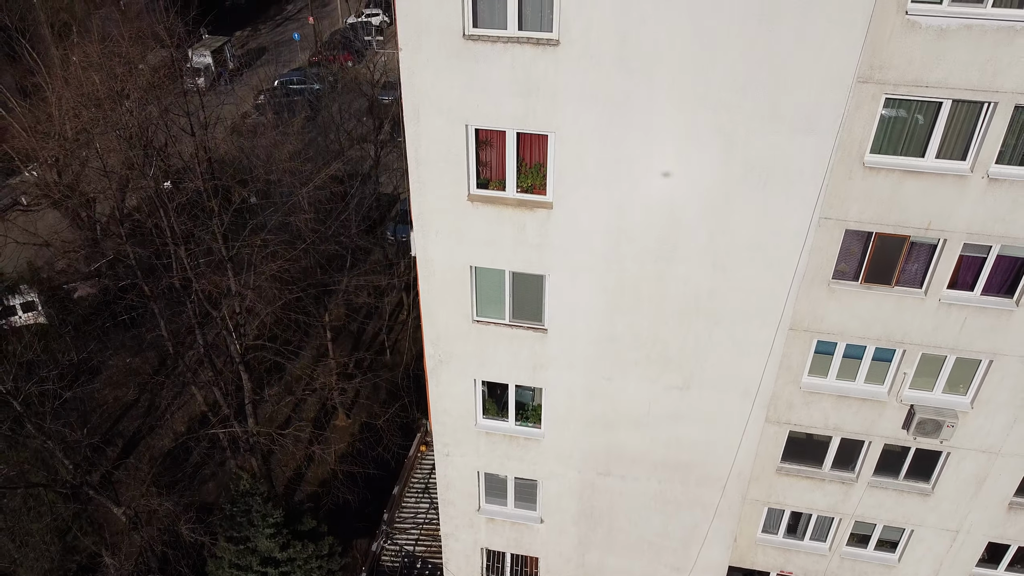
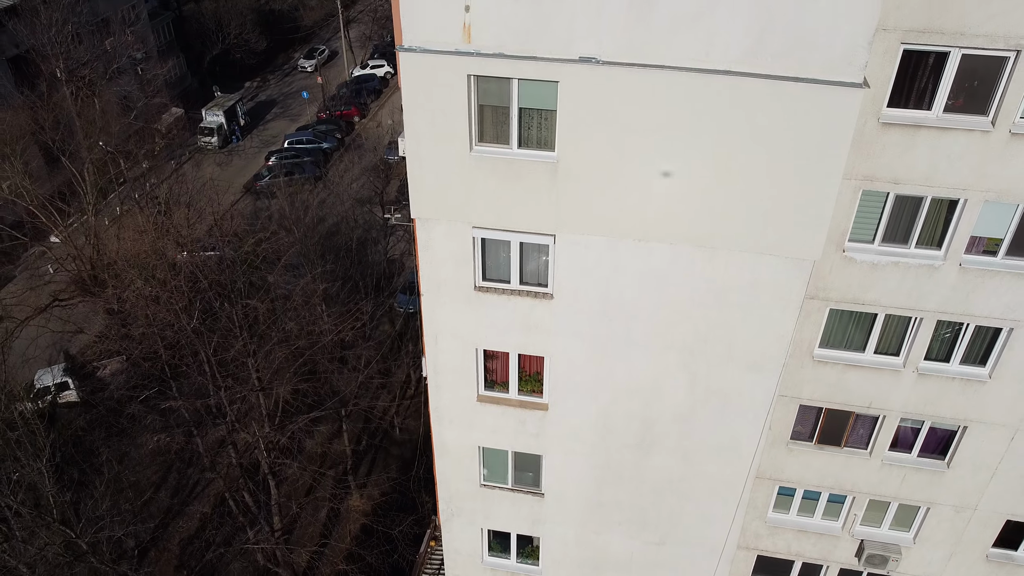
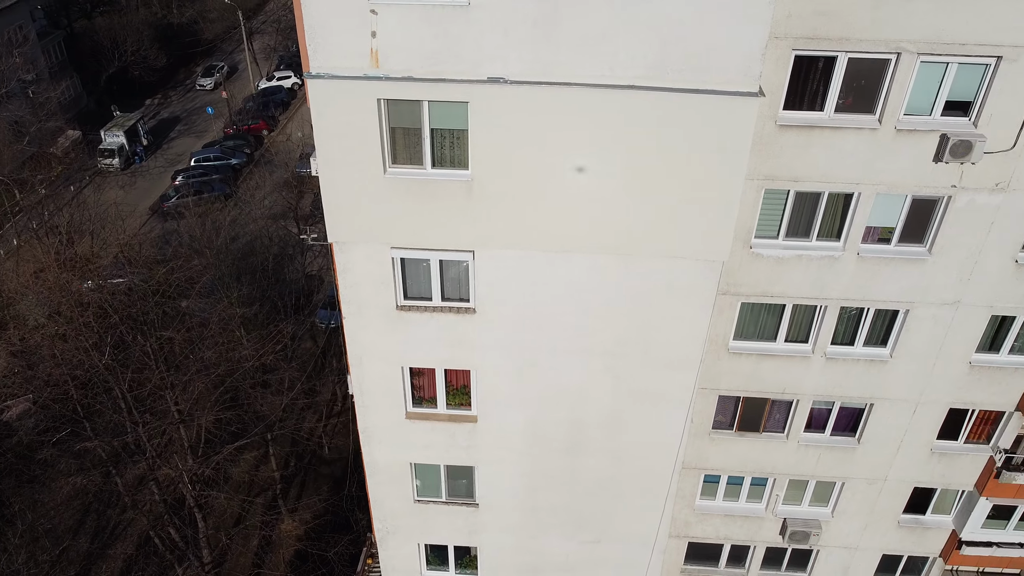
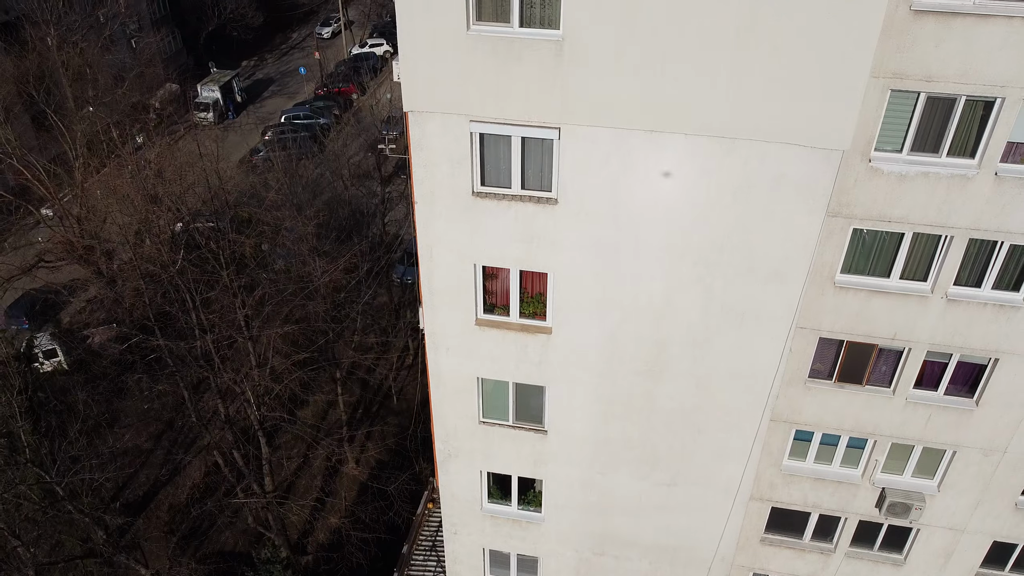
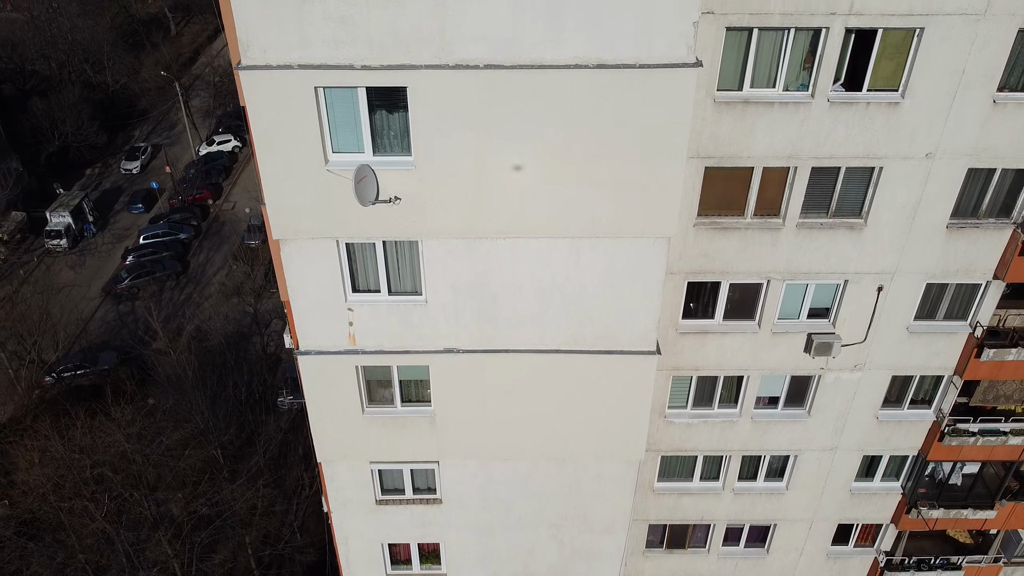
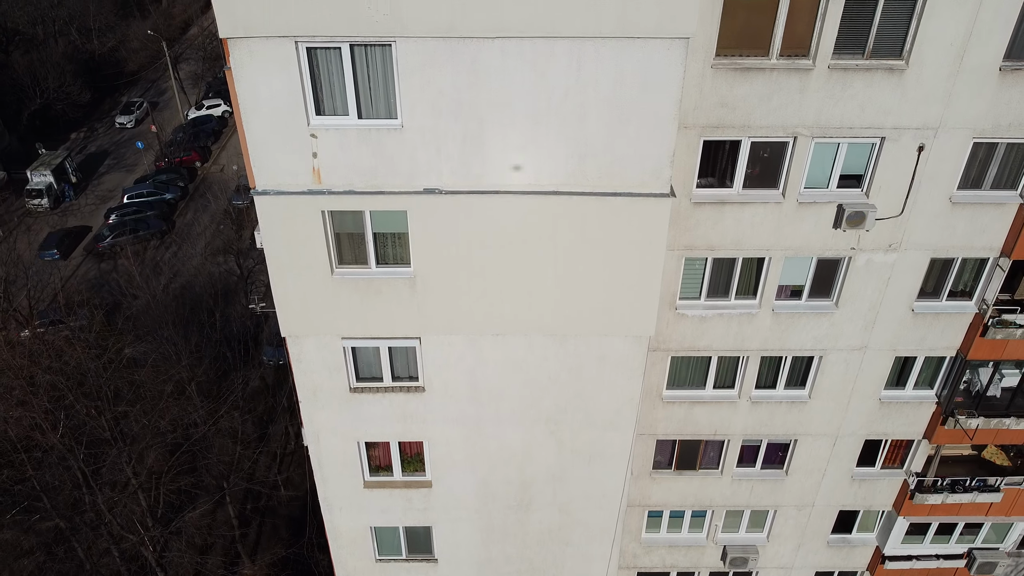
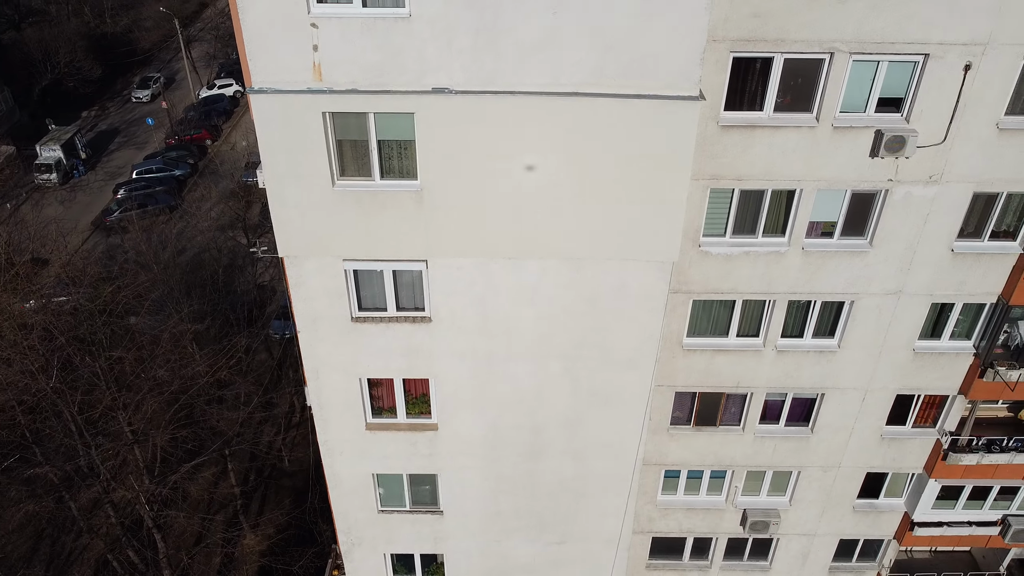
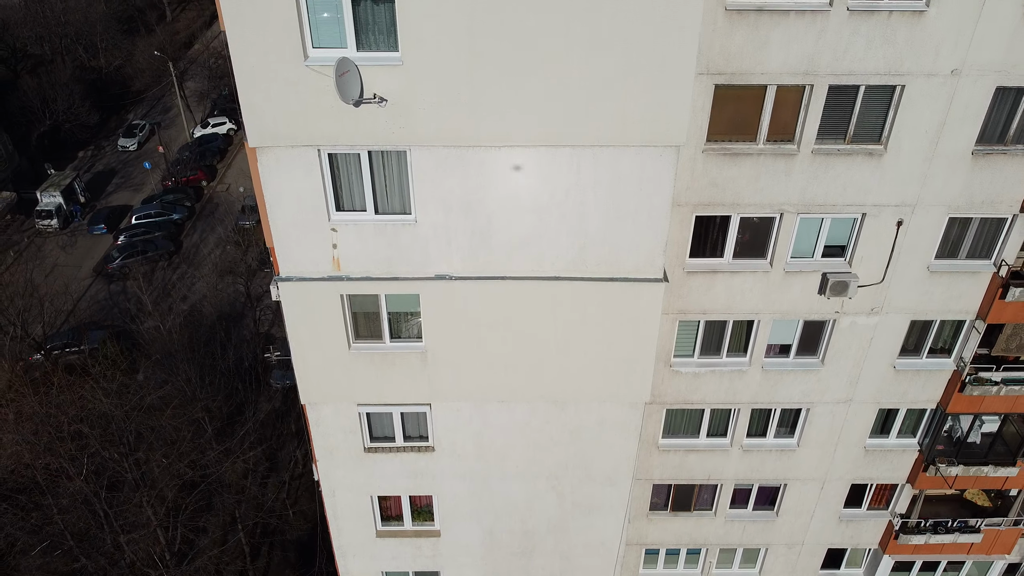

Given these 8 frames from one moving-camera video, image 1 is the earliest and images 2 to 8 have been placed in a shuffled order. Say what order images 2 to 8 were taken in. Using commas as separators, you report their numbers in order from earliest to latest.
4, 2, 3, 7, 6, 8, 5
